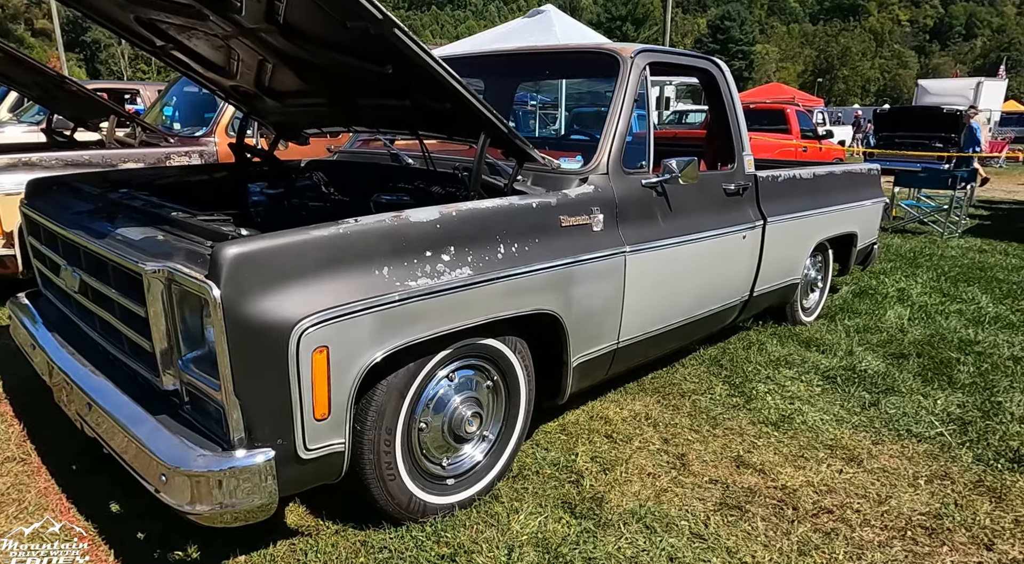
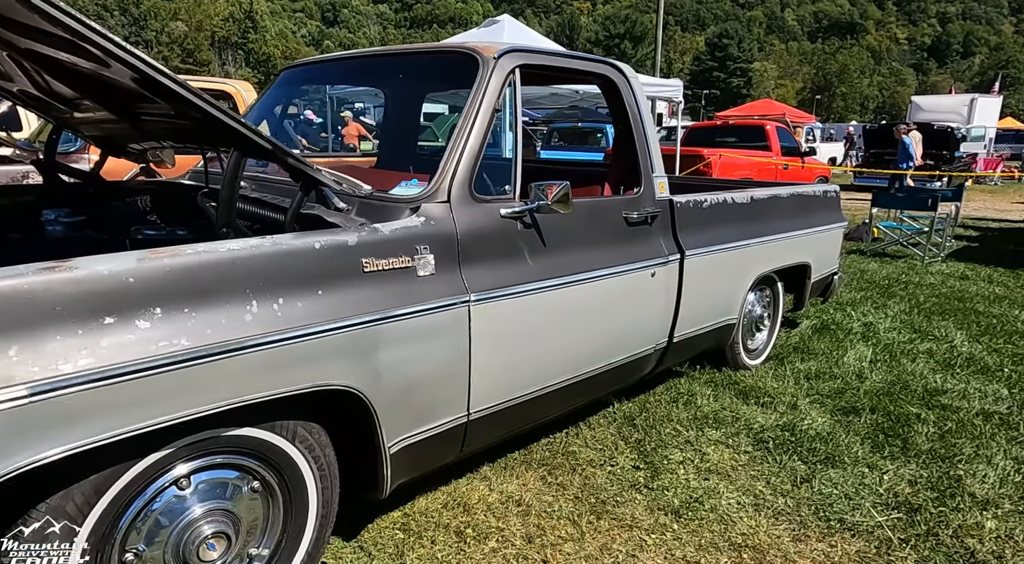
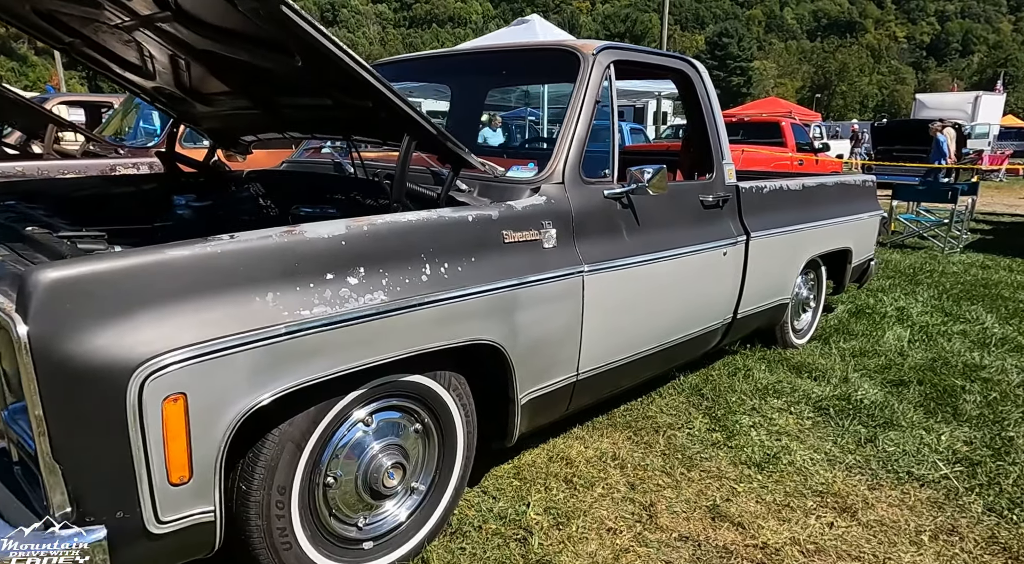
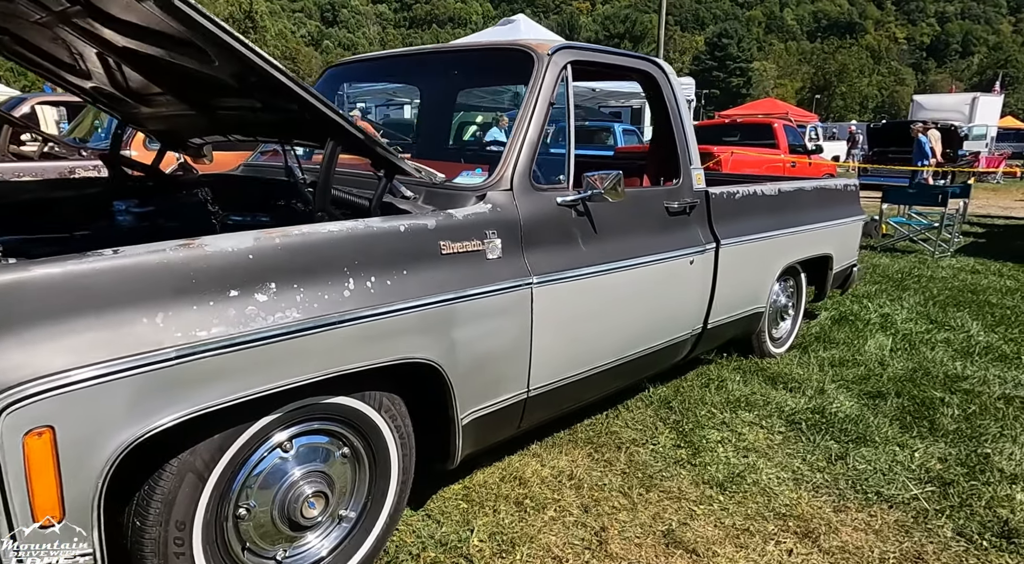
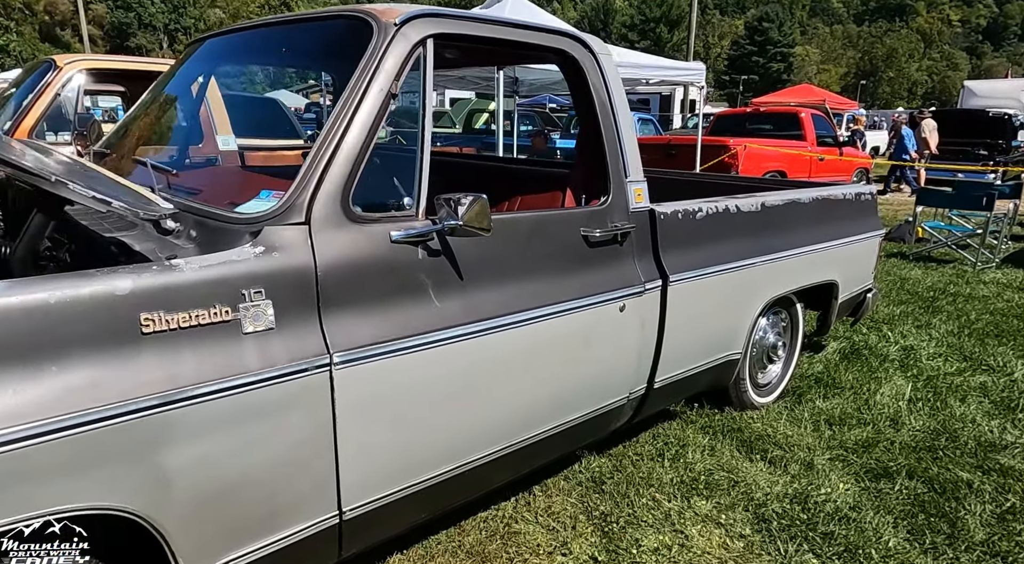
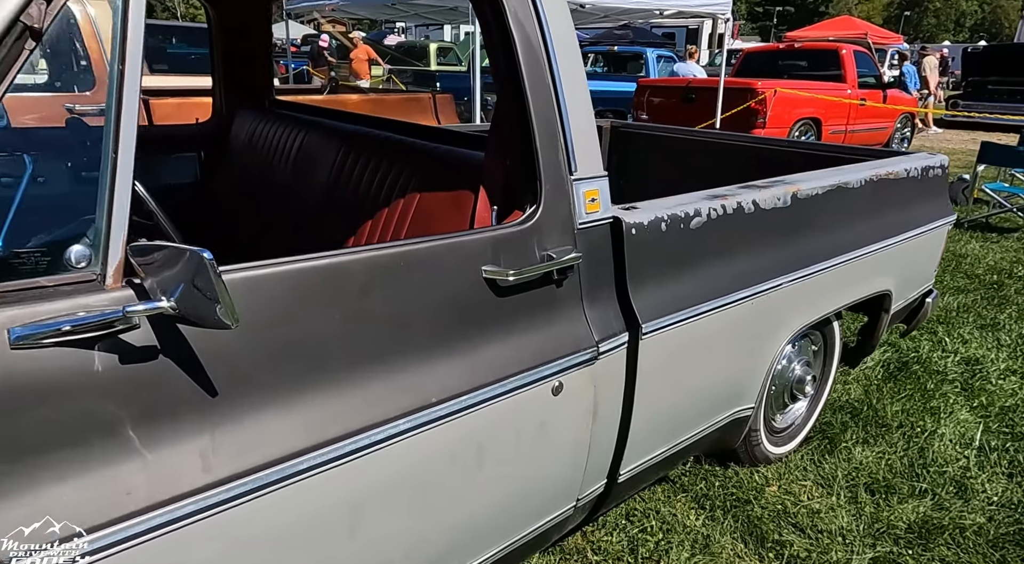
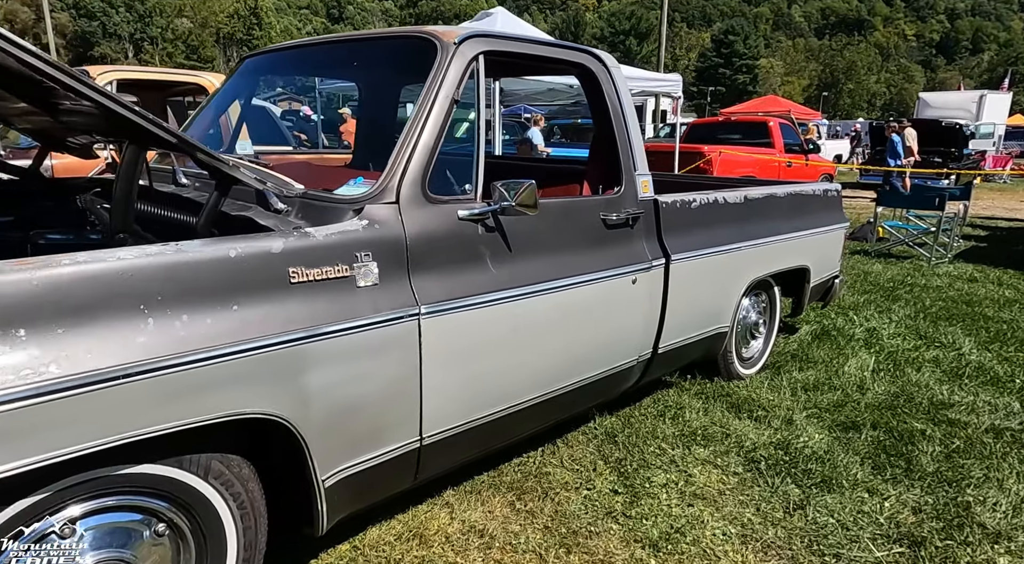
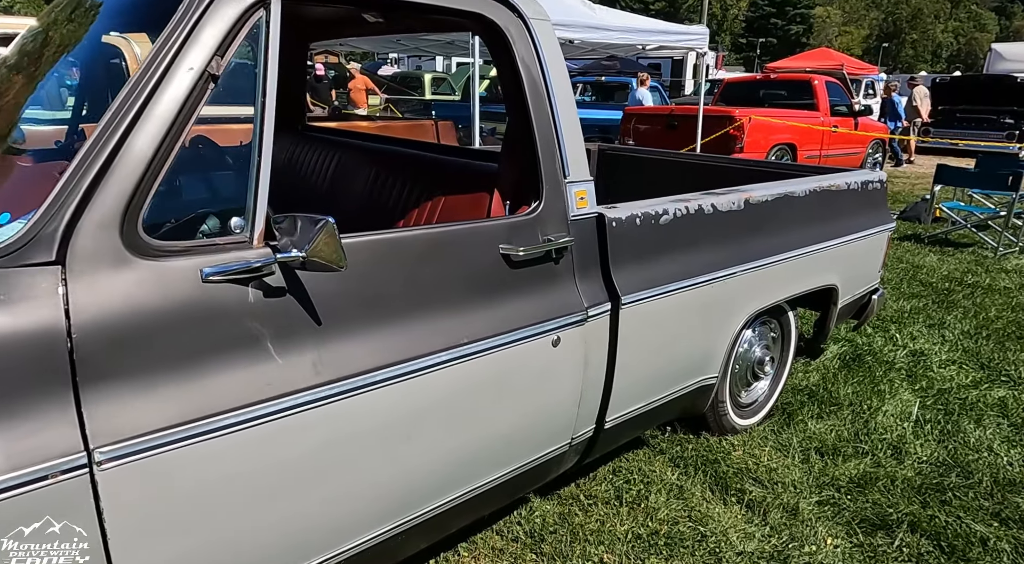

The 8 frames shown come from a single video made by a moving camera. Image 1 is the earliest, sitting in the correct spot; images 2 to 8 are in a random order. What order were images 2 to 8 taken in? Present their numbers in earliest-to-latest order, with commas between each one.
3, 4, 2, 7, 5, 8, 6
